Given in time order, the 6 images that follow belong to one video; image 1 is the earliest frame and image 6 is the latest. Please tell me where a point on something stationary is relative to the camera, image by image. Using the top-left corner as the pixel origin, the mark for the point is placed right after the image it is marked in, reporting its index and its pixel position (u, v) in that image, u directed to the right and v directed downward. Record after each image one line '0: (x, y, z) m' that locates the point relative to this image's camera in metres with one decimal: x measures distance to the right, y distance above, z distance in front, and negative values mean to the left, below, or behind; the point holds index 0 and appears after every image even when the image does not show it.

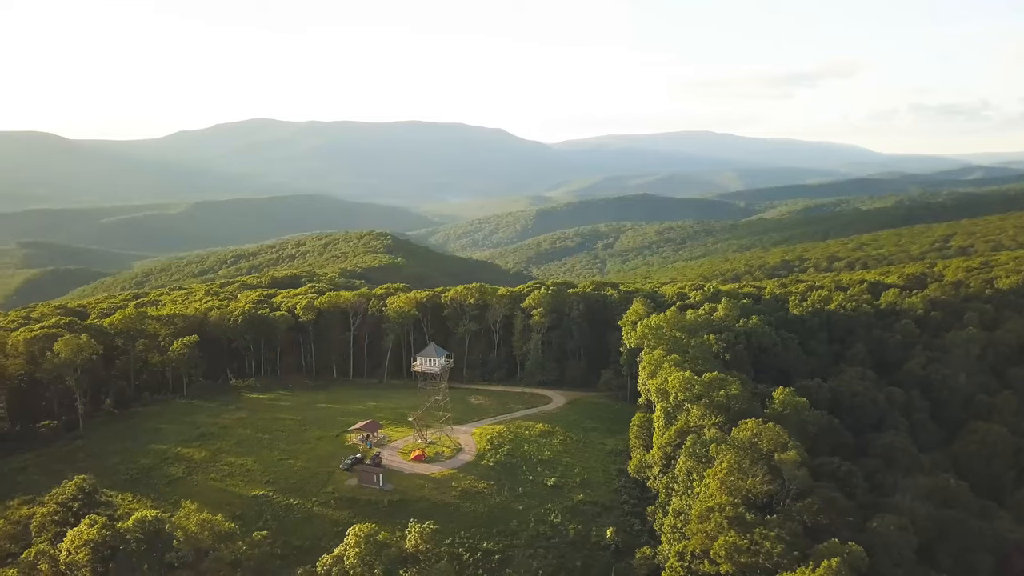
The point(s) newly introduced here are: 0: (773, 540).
0: (+8.8, -8.7, +20.1) m
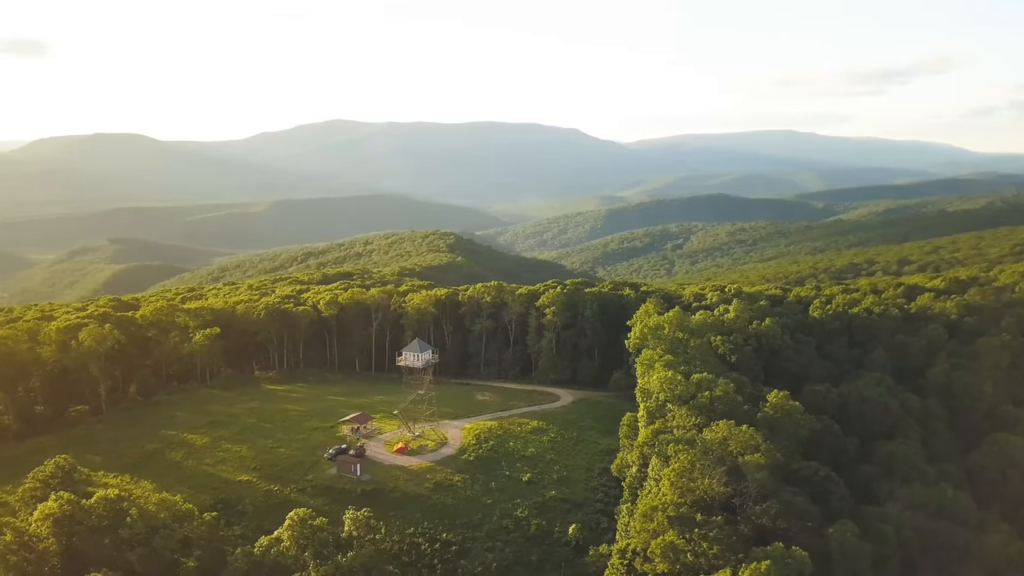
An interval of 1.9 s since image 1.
0: (+6.6, -8.6, +19.7) m
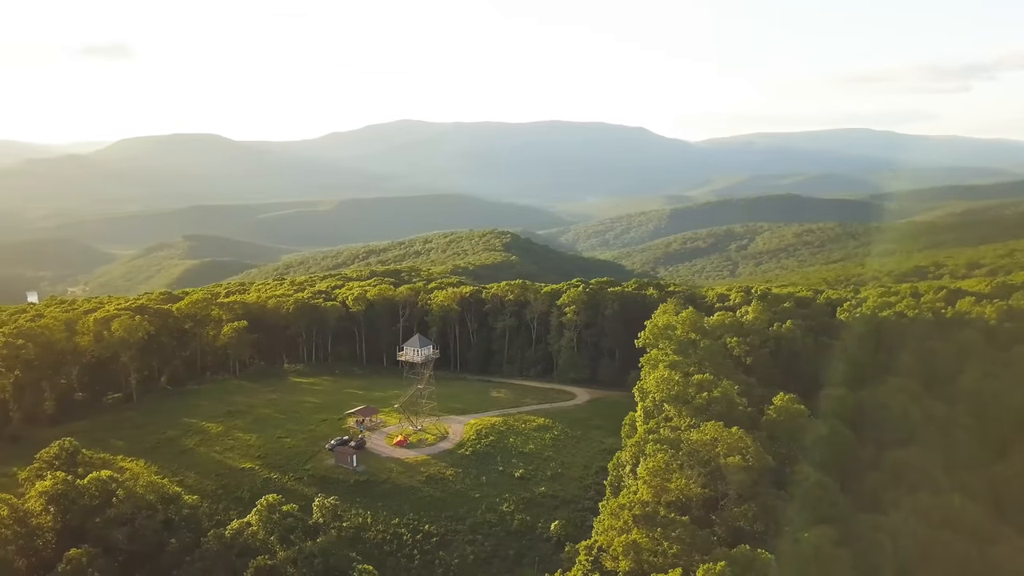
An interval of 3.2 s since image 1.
0: (+5.4, -8.5, +19.6) m
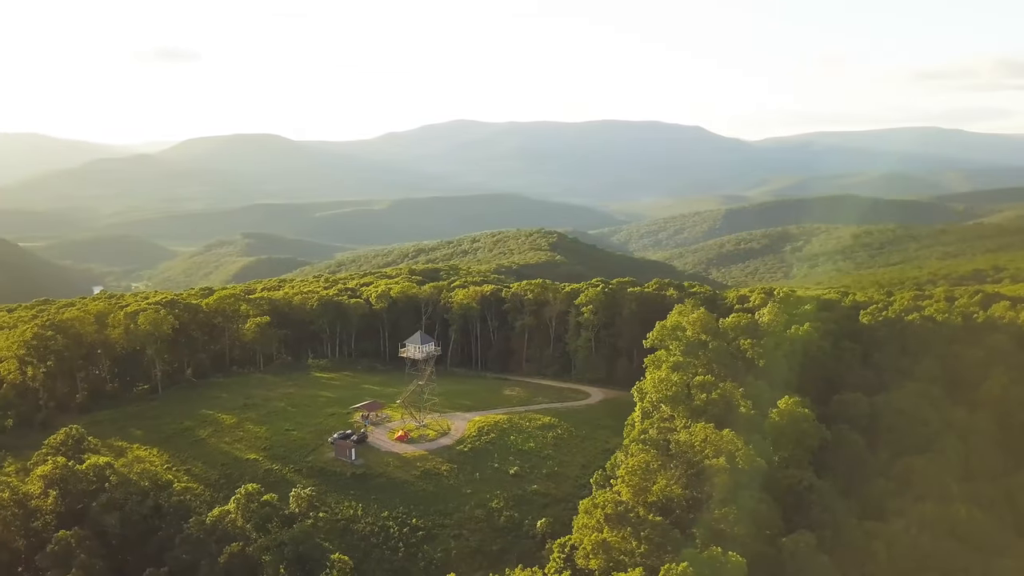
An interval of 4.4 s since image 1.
0: (+4.4, -8.4, +19.5) m
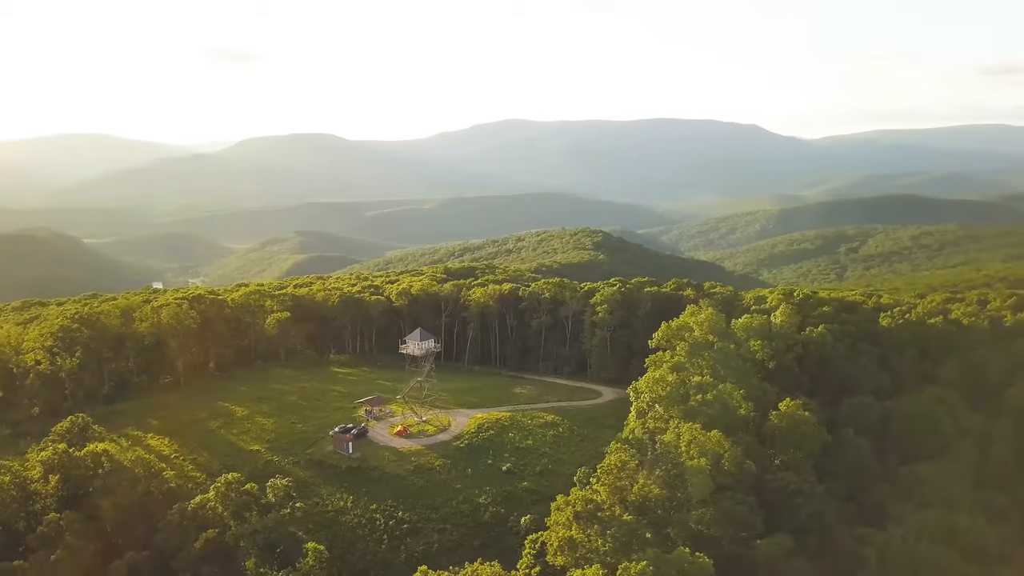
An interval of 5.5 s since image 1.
0: (+3.3, -8.4, +19.6) m
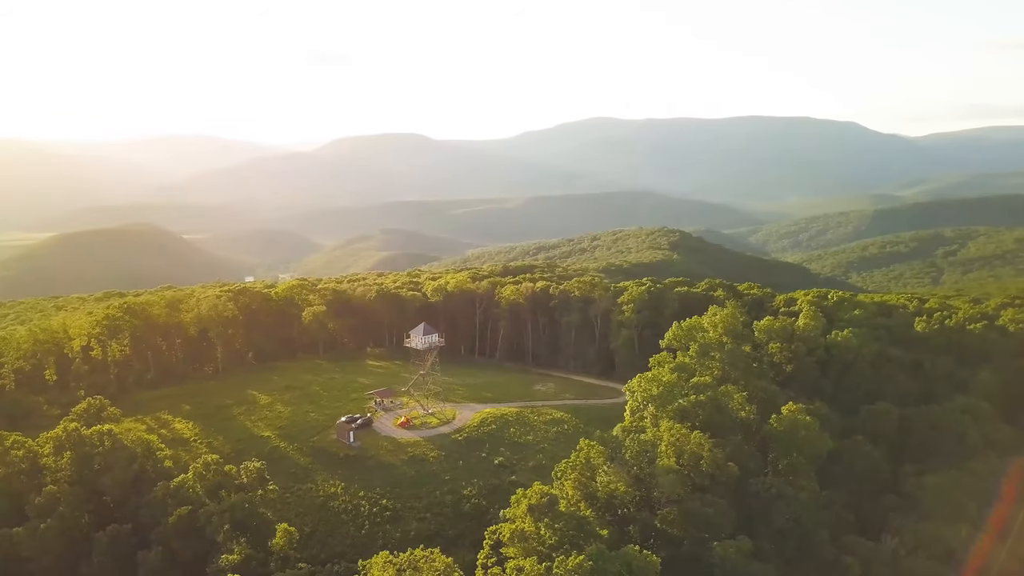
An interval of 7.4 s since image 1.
0: (+1.6, -8.4, +20.0) m
